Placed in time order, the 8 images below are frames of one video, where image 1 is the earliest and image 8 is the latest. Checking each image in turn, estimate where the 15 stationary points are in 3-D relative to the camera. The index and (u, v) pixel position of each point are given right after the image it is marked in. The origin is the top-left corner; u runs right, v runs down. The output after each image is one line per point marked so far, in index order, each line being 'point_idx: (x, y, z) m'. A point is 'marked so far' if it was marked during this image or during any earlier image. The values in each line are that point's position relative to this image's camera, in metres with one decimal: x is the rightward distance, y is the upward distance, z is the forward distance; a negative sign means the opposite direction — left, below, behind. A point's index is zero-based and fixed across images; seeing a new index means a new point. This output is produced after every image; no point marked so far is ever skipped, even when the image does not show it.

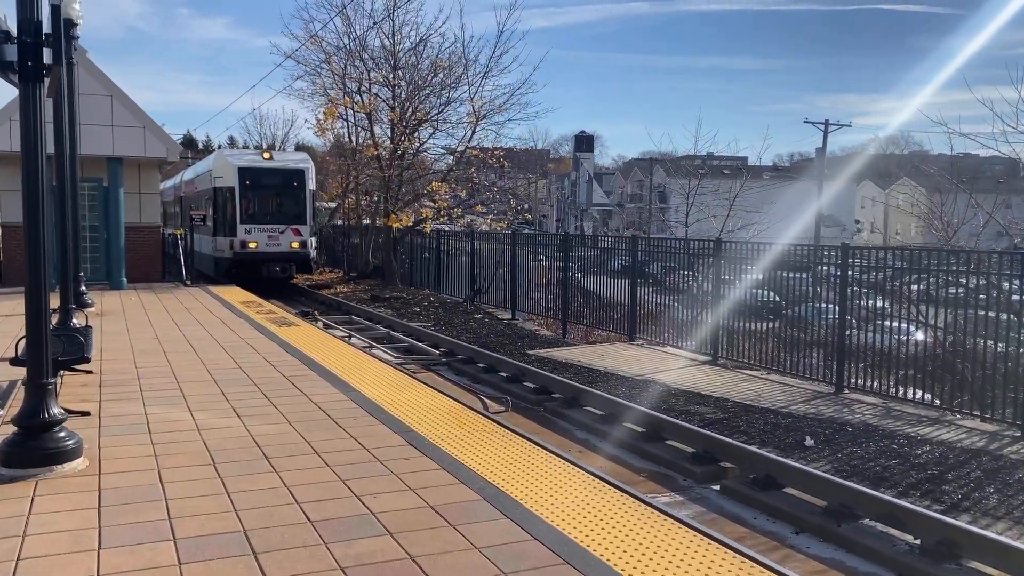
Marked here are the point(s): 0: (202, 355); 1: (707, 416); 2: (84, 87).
0: (-3.0, -0.7, +8.4) m
1: (+2.0, -1.3, +8.8) m
2: (-7.9, +3.7, +15.8) m
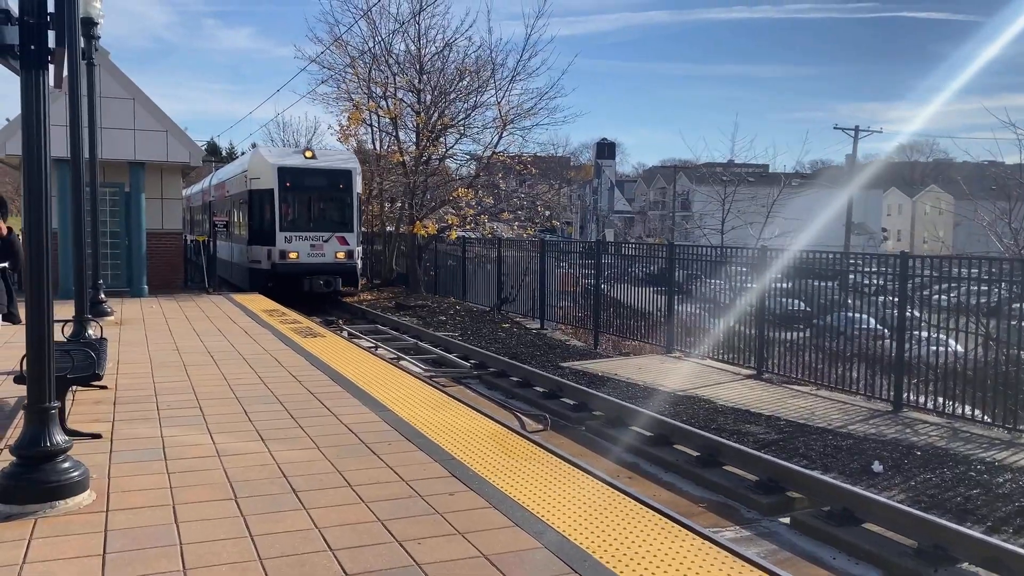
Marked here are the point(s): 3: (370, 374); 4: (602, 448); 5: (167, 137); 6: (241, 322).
0: (-2.7, -0.8, +7.9) m
1: (+2.4, -1.4, +8.2) m
2: (-7.4, +3.6, +15.4) m
3: (-1.4, -0.9, +8.5) m
4: (+0.8, -1.4, +7.7) m
5: (-6.4, +2.8, +15.8) m
6: (-3.8, -0.5, +11.9) m
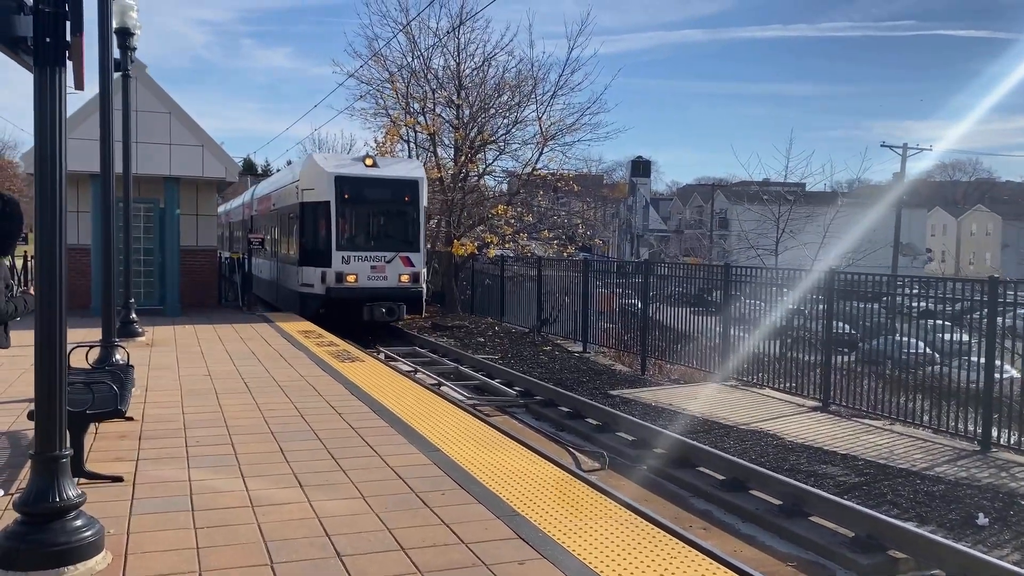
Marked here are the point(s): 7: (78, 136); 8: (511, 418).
0: (-2.2, -1.0, +7.3) m
1: (+2.9, -1.7, +7.5) m
2: (-6.6, +3.3, +15.1) m
3: (-0.9, -1.1, +7.9) m
4: (+1.3, -1.7, +7.0) m
5: (-5.6, +2.5, +15.5) m
6: (-3.1, -0.8, +11.4) m
7: (-7.8, +2.7, +15.3) m
8: (0.0, -1.5, +9.7) m
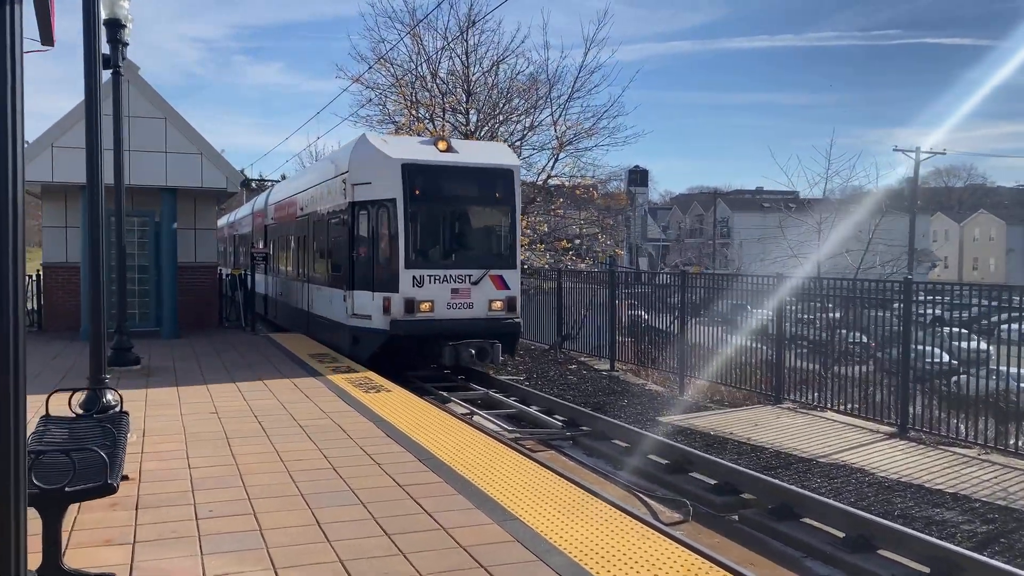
0: (-1.7, -1.1, +6.1) m
1: (+3.4, -1.8, +6.3) m
2: (-6.2, +2.9, +14.0) m
3: (-0.4, -1.2, +6.7) m
4: (+1.8, -1.8, +5.9) m
5: (-5.2, +2.1, +14.3) m
6: (-2.7, -1.0, +10.2) m
7: (-7.4, +2.4, +14.1) m
8: (+0.5, -1.7, +8.5) m
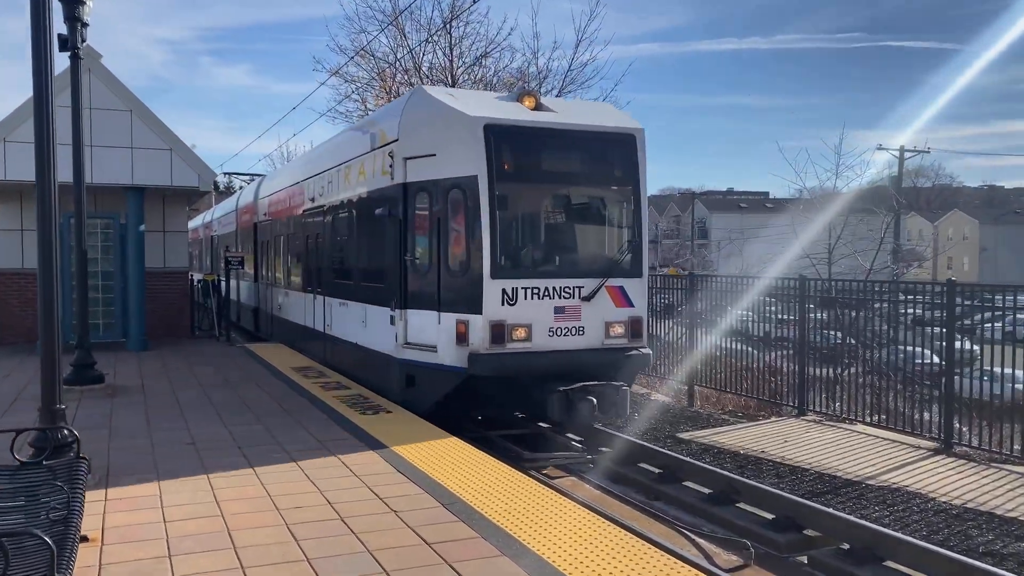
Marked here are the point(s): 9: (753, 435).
0: (-1.5, -1.2, +5.1) m
1: (+3.6, -1.8, +5.5) m
2: (-6.3, +2.8, +12.8) m
3: (-0.2, -1.3, +5.8) m
4: (+2.0, -1.8, +5.0) m
5: (-5.3, +2.0, +13.2) m
6: (-2.6, -1.1, +9.2) m
7: (-7.4, +2.2, +12.9) m
8: (+0.6, -1.7, +7.6) m
9: (+2.8, -1.7, +9.9) m
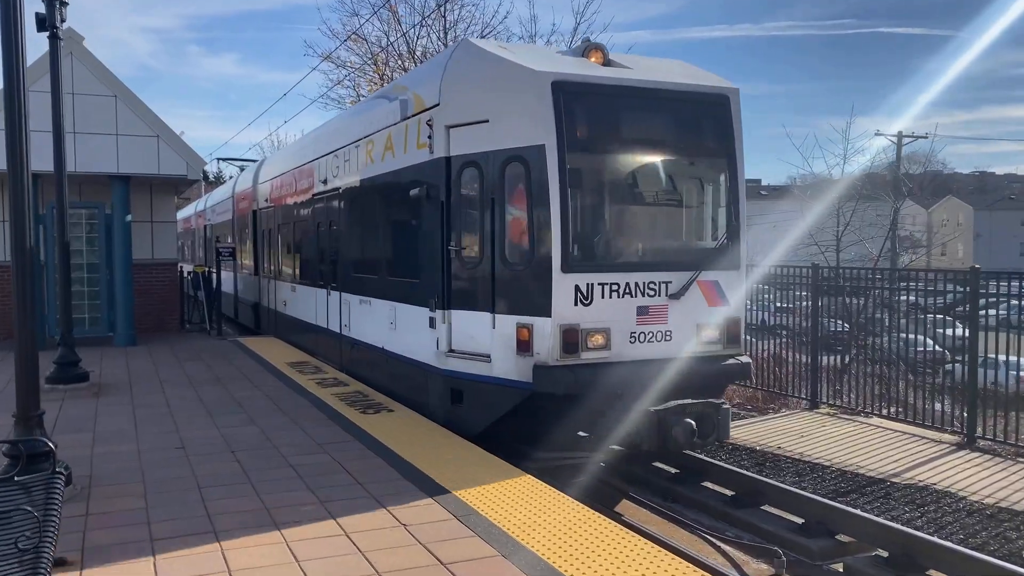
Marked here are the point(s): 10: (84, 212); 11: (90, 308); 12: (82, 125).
0: (-1.4, -1.2, +4.7) m
1: (+3.7, -1.8, +5.1) m
2: (-6.3, +2.9, +12.3) m
3: (-0.2, -1.2, +5.4) m
4: (+2.1, -1.8, +4.6) m
5: (-5.3, +2.1, +12.7) m
6: (-2.5, -1.0, +8.8) m
7: (-7.4, +2.3, +12.4) m
8: (+0.7, -1.6, +7.2) m
9: (+2.9, -1.6, +9.6) m
10: (-6.5, +1.2, +13.1) m
11: (-6.5, -0.3, +13.2) m
12: (-6.2, +2.3, +12.3) m
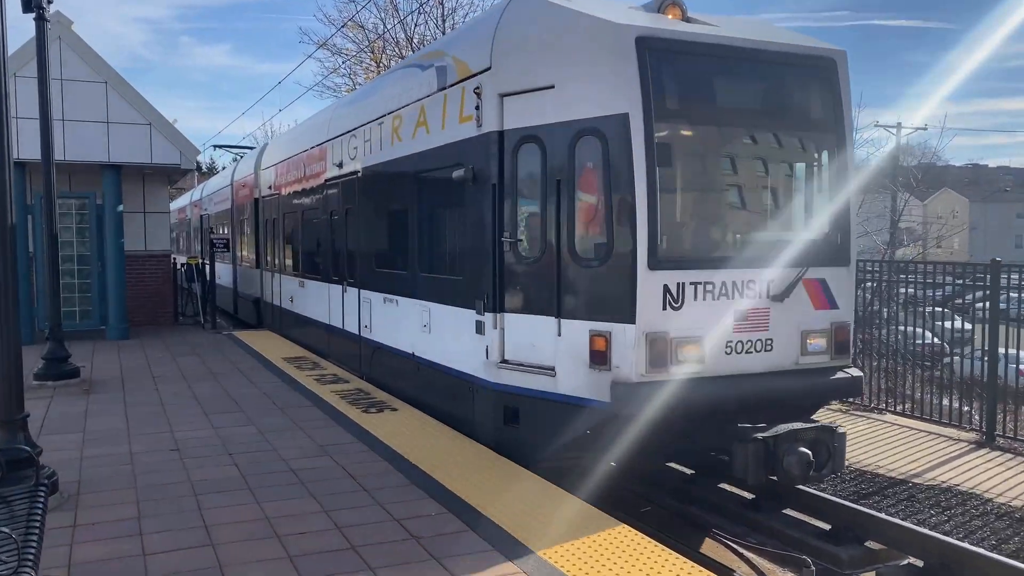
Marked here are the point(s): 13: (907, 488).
0: (-1.3, -1.1, +4.4) m
1: (+3.8, -1.7, +4.9) m
2: (-6.2, +3.0, +12.0) m
3: (-0.1, -1.2, +5.1) m
4: (+2.2, -1.8, +4.4) m
5: (-5.2, +2.3, +12.4) m
6: (-2.5, -1.0, +8.5) m
7: (-7.4, +2.4, +12.0) m
8: (+0.8, -1.6, +6.9) m
9: (+2.9, -1.5, +9.3) m
10: (-6.5, +1.3, +12.7) m
11: (-6.5, -0.2, +12.9) m
12: (-6.2, +2.5, +12.0) m
13: (+3.3, -1.6, +6.9) m
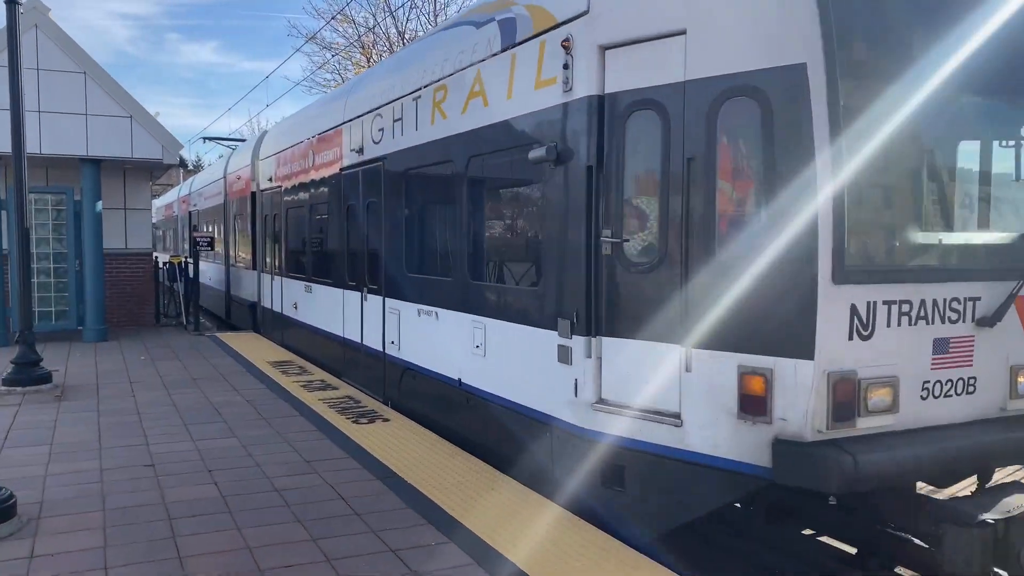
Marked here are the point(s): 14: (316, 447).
0: (-1.2, -1.2, +4.0) m
1: (+3.8, -1.8, +4.5) m
2: (-6.3, +3.0, +11.5) m
3: (0.0, -1.2, +4.7) m
4: (+2.2, -1.8, +4.0) m
5: (-5.3, +2.3, +11.9) m
6: (-2.5, -1.0, +8.0) m
7: (-7.5, +2.5, +11.5) m
8: (+0.8, -1.6, +6.5) m
9: (+2.9, -1.6, +9.0) m
10: (-6.6, +1.3, +12.2) m
11: (-6.6, -0.2, +12.4) m
12: (-6.2, +2.5, +11.5) m
13: (+3.3, -1.7, +6.5) m
14: (-1.4, -1.1, +6.0) m
